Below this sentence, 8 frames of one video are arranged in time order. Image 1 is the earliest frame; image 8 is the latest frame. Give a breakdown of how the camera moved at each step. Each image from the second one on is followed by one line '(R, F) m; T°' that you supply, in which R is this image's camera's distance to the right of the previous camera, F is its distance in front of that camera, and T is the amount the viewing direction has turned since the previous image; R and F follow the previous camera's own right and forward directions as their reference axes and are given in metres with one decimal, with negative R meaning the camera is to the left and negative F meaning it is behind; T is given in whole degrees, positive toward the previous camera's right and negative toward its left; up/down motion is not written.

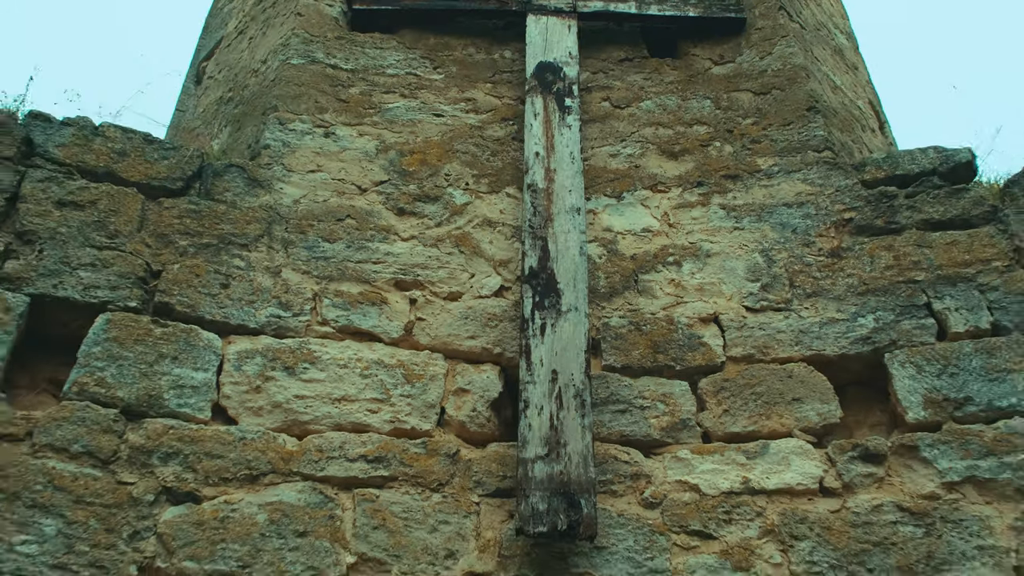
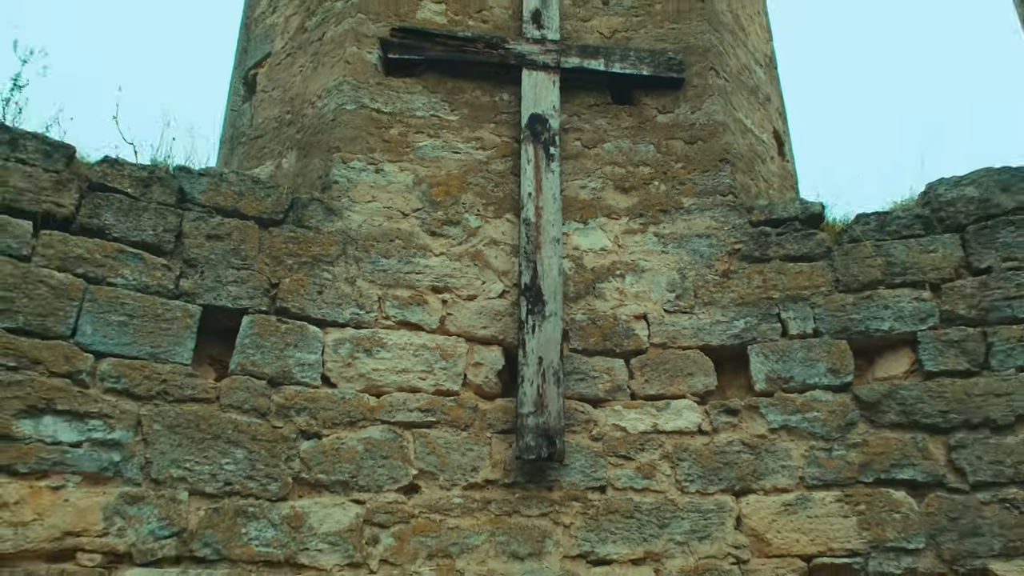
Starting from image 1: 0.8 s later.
(-0.2, -0.8) m; +4°
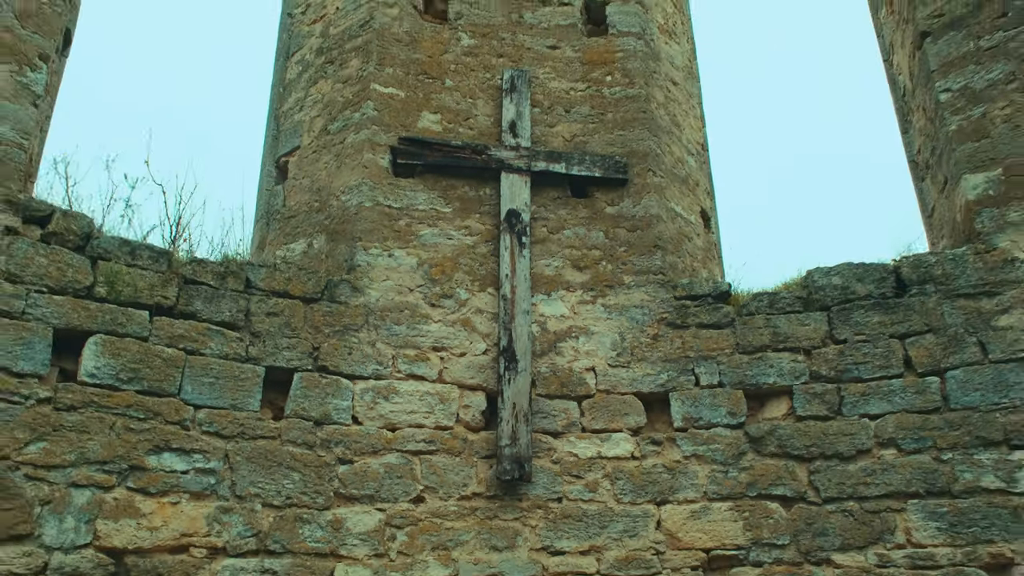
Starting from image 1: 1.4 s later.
(0.0, -0.8) m; +2°
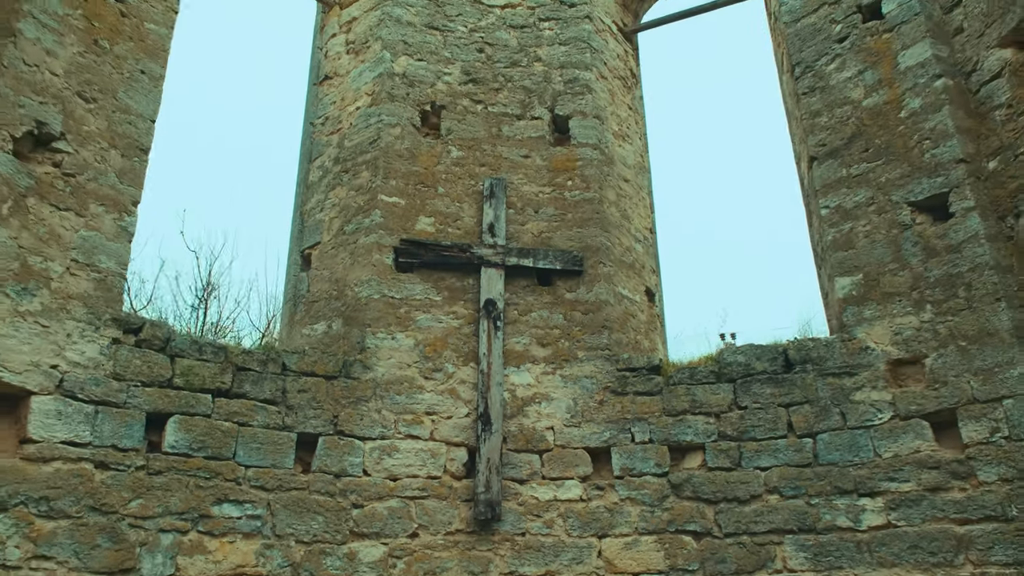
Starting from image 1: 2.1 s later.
(+0.1, -0.9) m; 0°
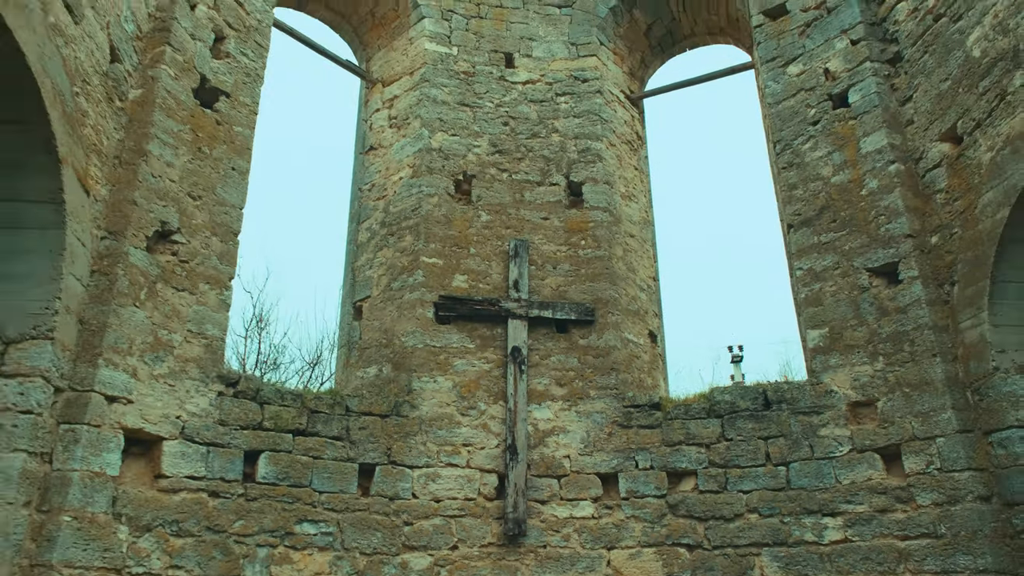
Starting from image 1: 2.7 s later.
(0.0, -0.9) m; -1°
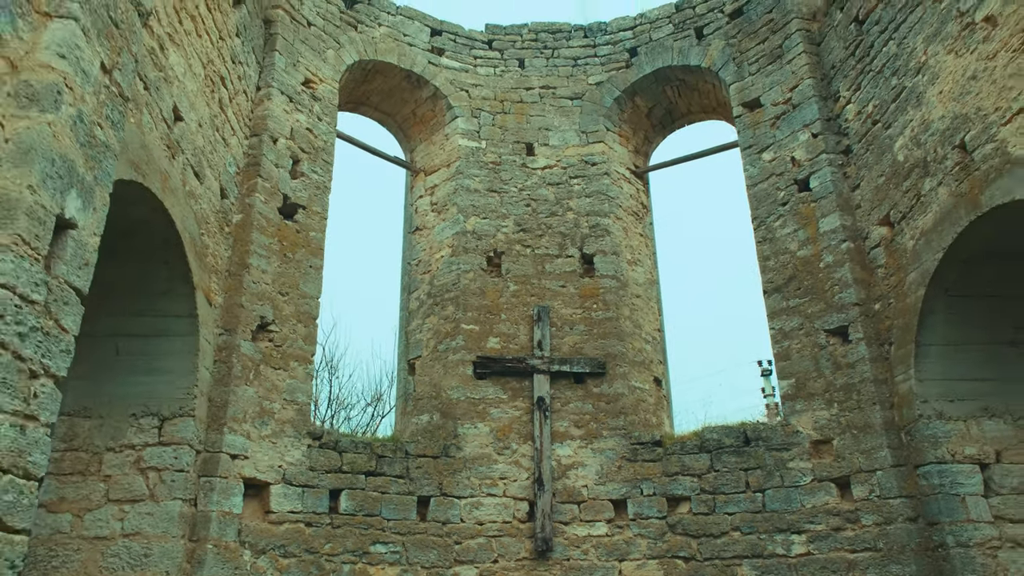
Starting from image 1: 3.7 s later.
(+0.3, -1.2) m; -4°
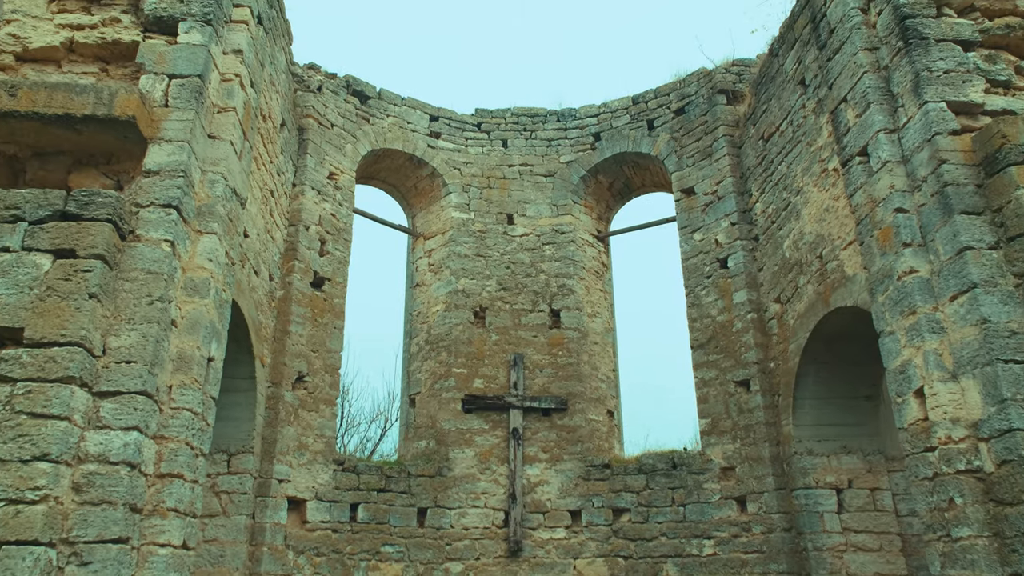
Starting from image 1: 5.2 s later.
(+0.1, -1.7) m; +1°
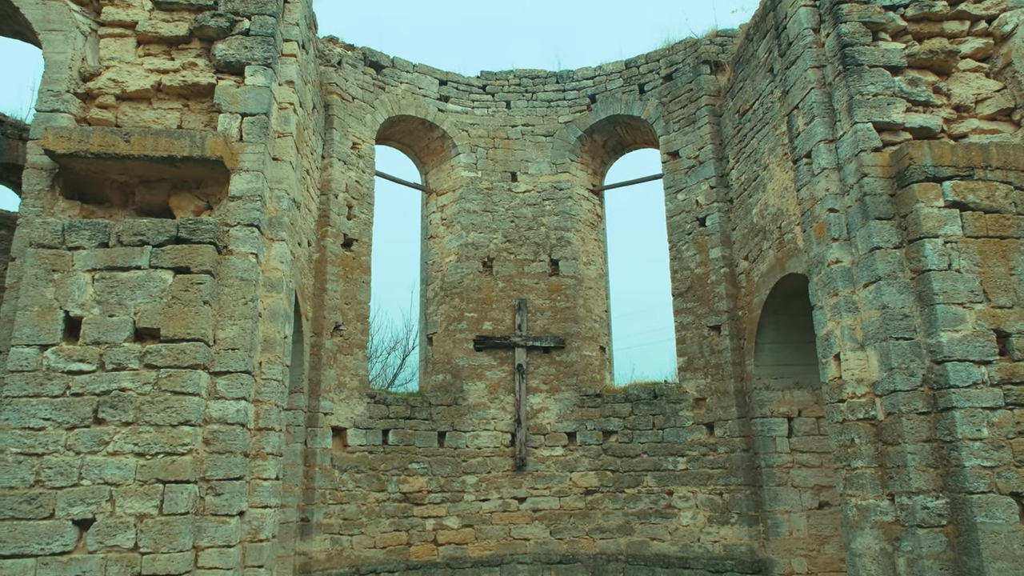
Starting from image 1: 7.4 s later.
(0.0, -1.2) m; 0°
